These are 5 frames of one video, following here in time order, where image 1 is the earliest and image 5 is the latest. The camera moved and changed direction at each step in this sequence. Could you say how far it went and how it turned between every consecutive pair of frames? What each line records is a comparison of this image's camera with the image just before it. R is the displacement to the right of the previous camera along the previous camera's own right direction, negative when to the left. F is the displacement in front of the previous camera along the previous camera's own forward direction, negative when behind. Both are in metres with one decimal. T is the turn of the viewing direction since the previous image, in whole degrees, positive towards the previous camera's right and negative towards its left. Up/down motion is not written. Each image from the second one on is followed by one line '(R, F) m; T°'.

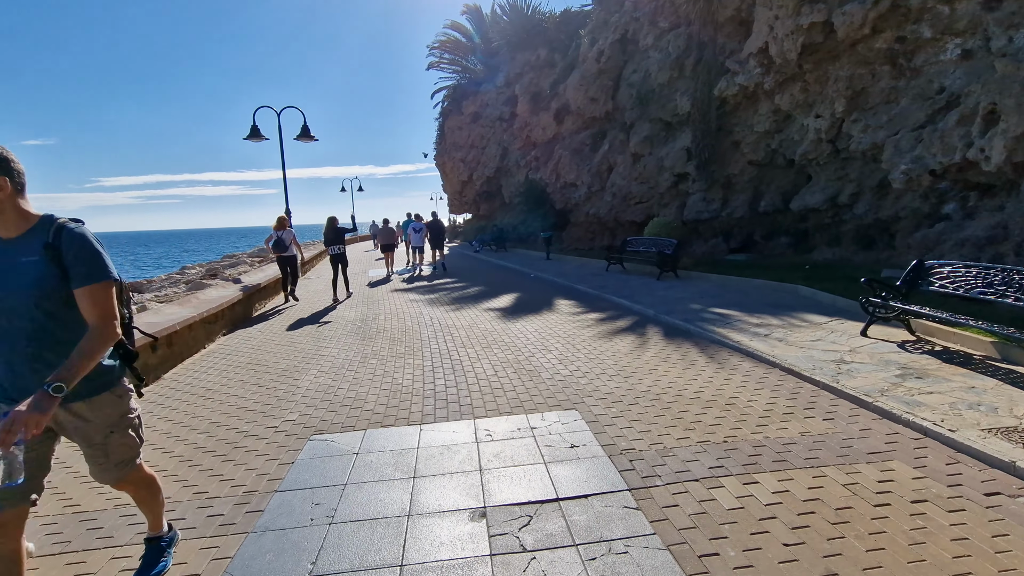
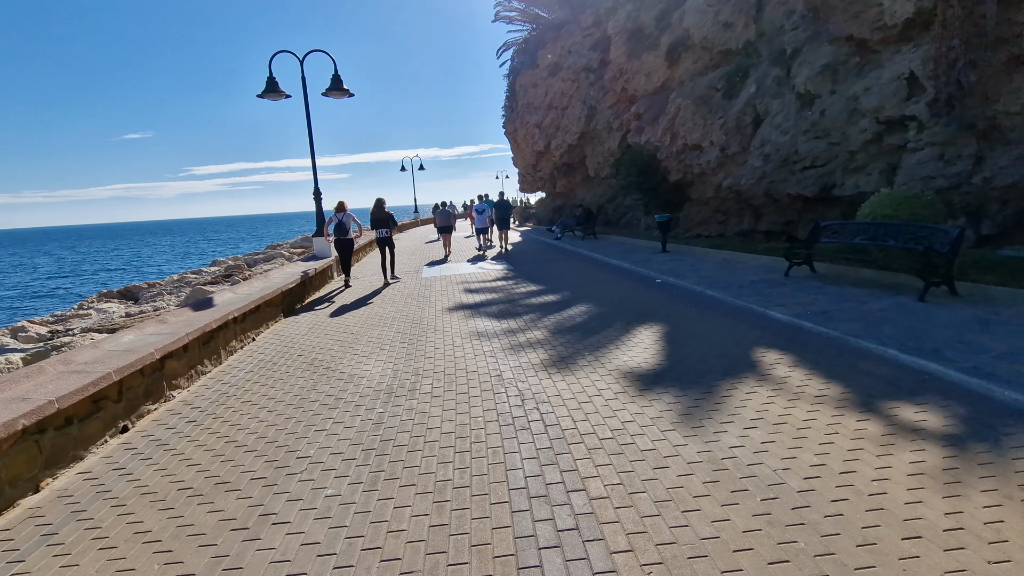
(-1.0, +4.9) m; -7°
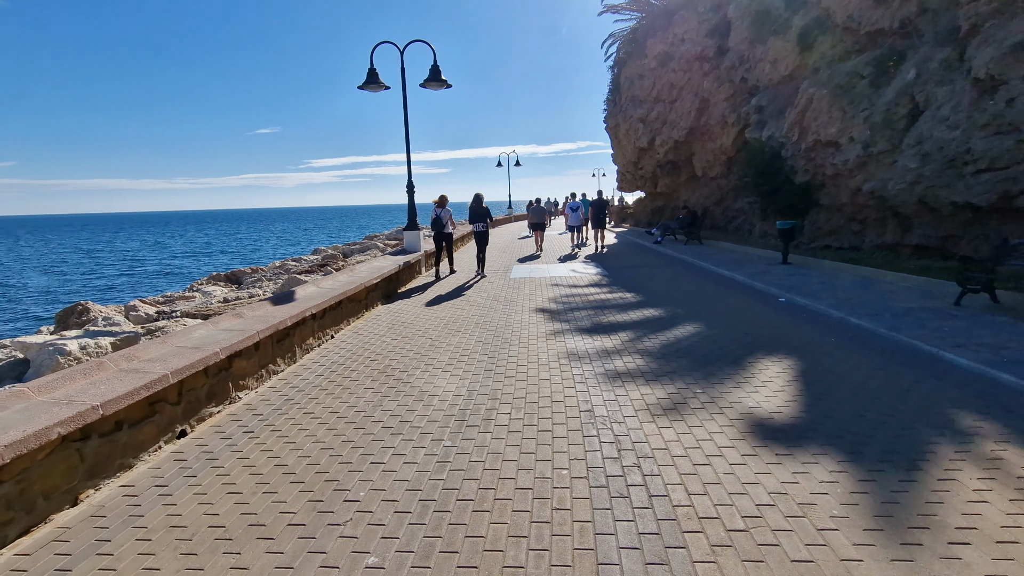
(-0.1, +0.9) m; -10°
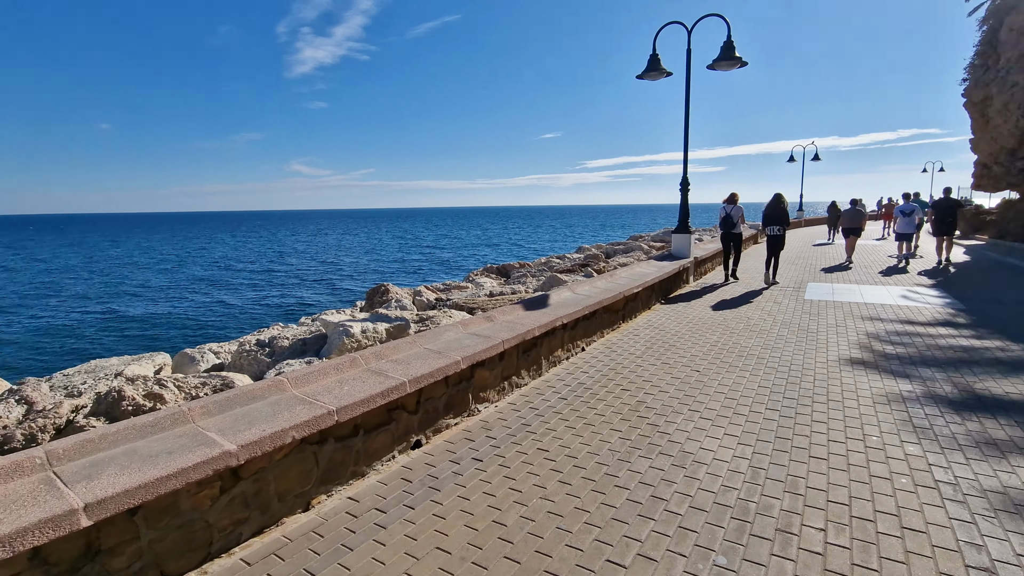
(-0.3, +1.1) m; -28°
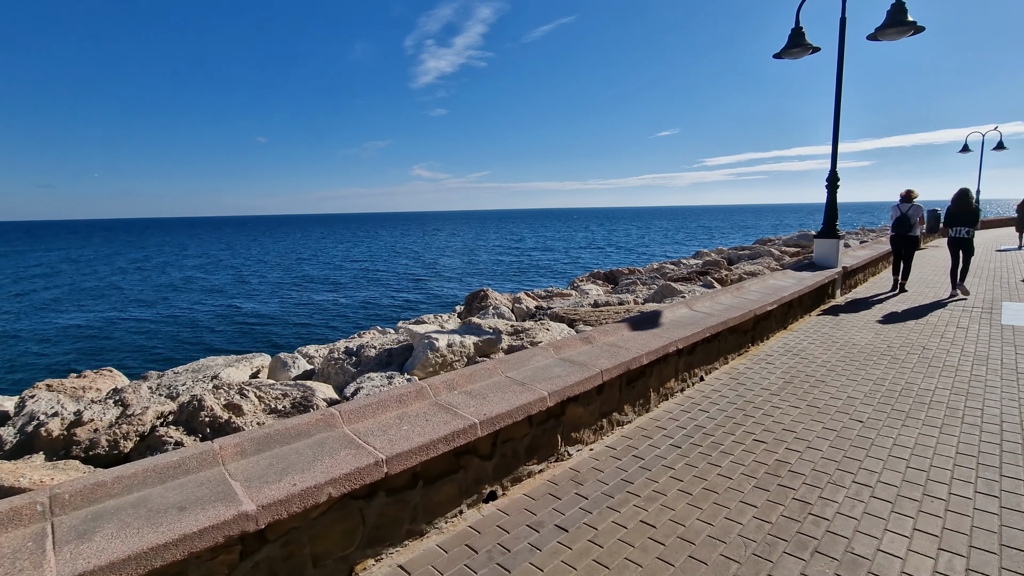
(+0.1, +0.8) m; -12°
